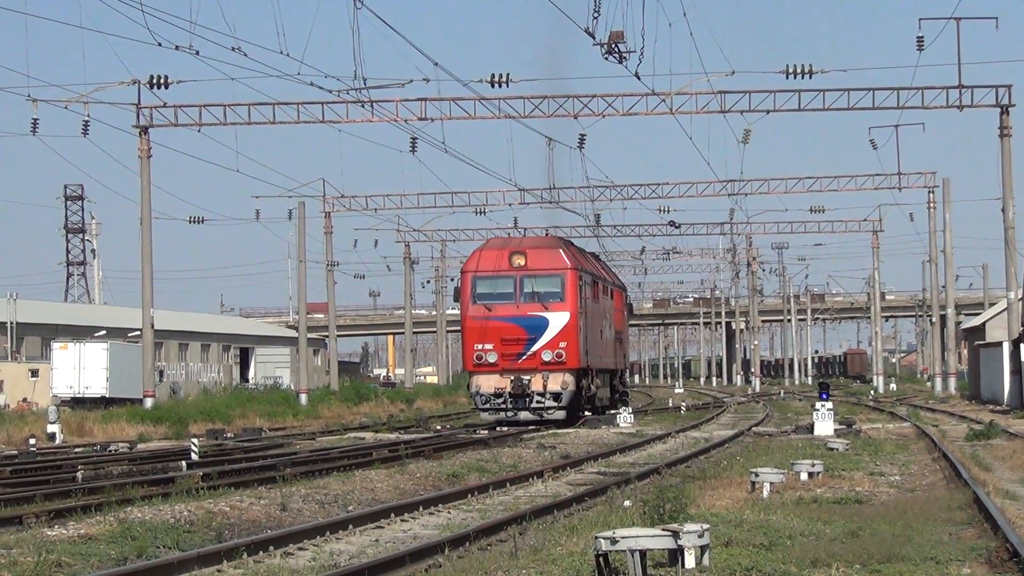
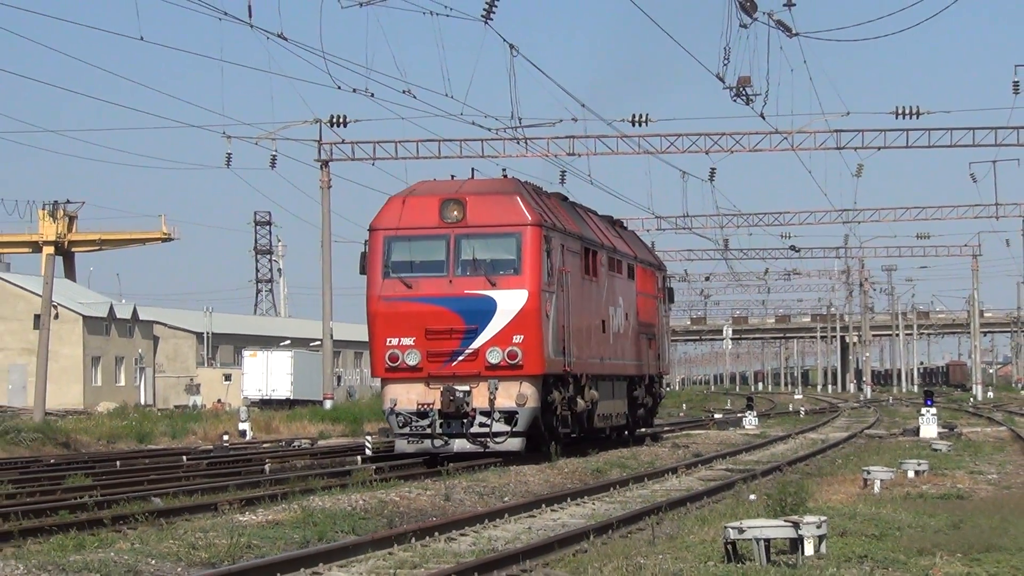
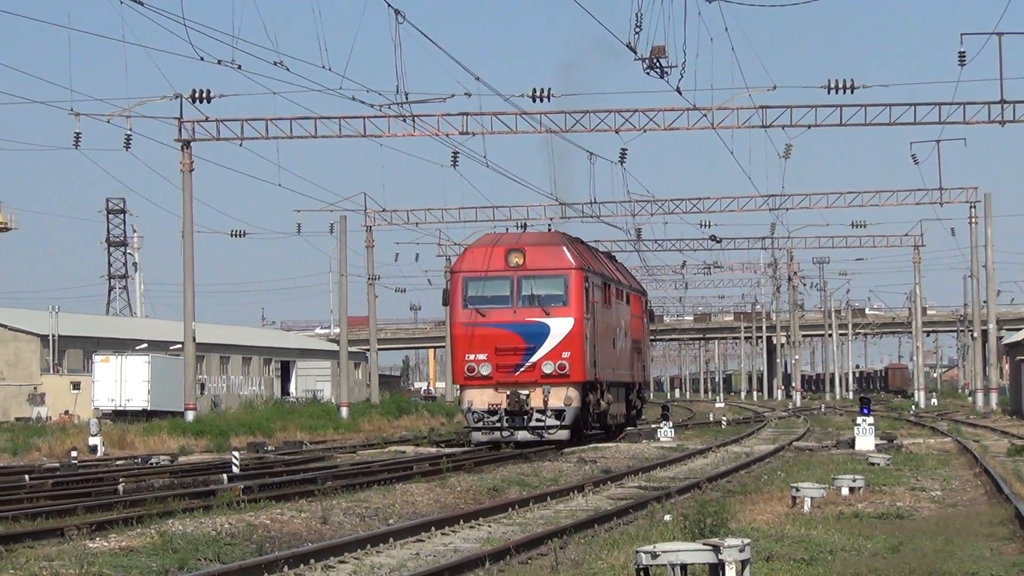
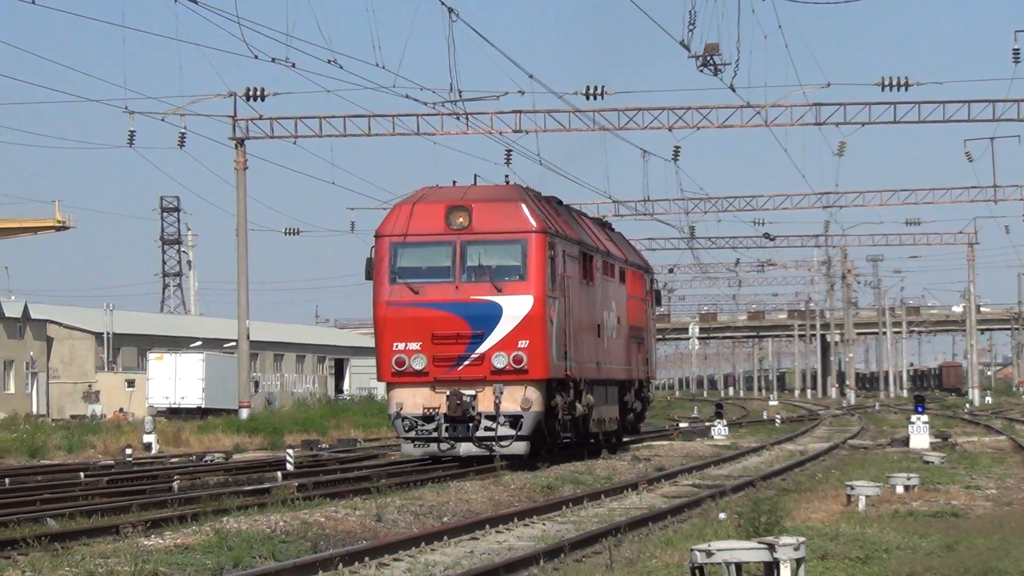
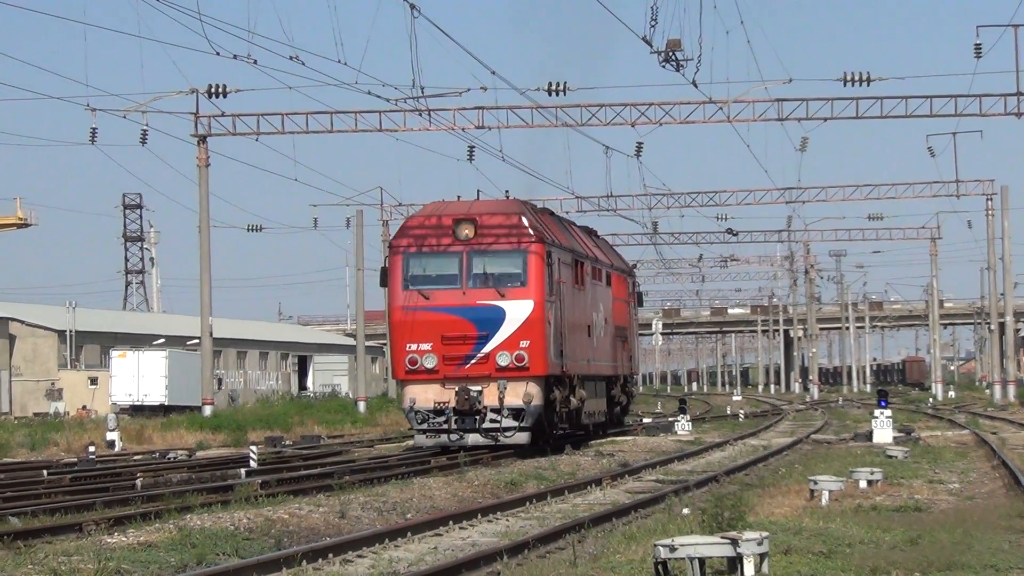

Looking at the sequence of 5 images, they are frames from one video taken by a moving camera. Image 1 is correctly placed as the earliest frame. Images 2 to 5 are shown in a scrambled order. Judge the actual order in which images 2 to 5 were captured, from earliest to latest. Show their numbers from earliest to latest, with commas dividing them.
3, 5, 4, 2
